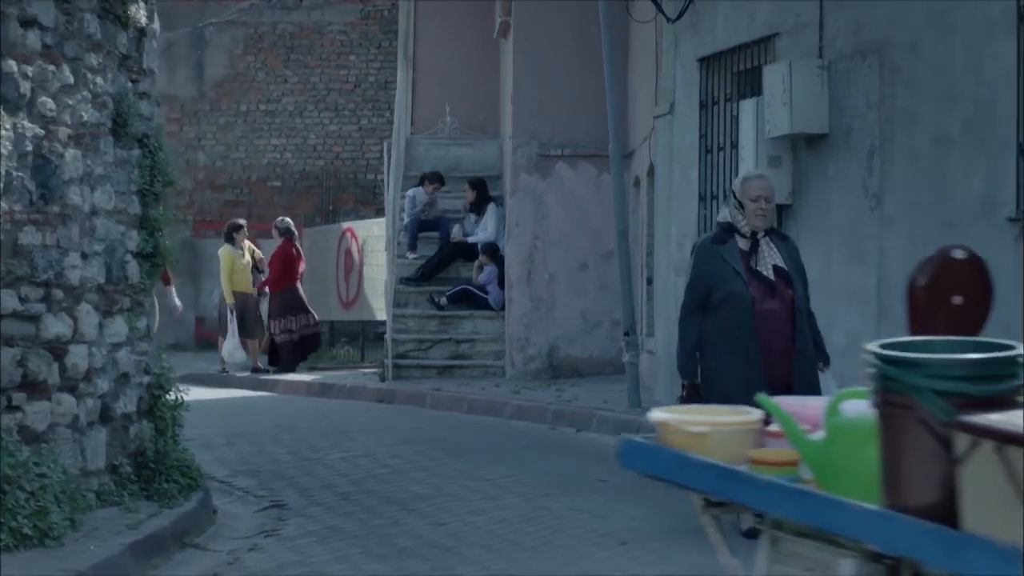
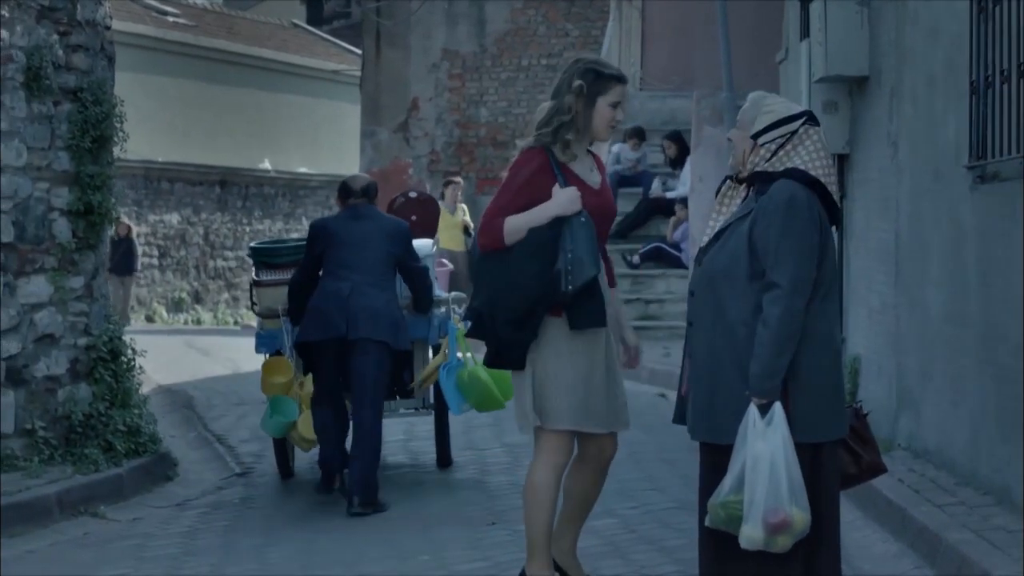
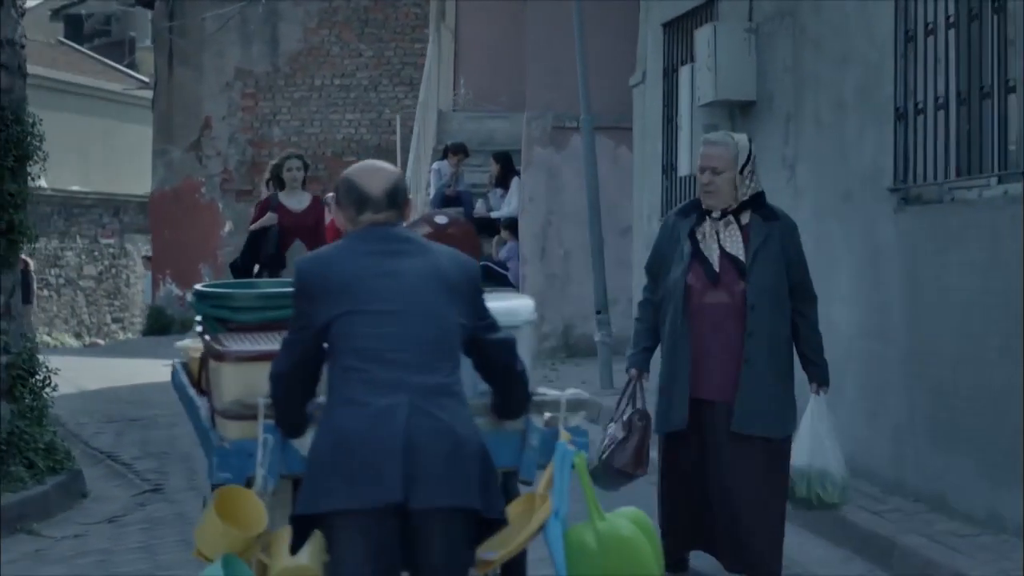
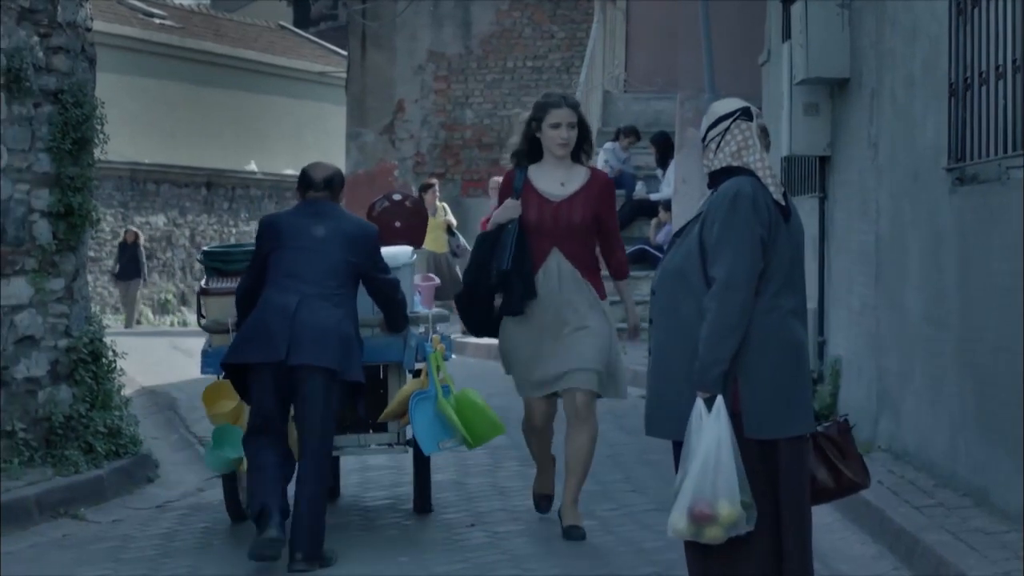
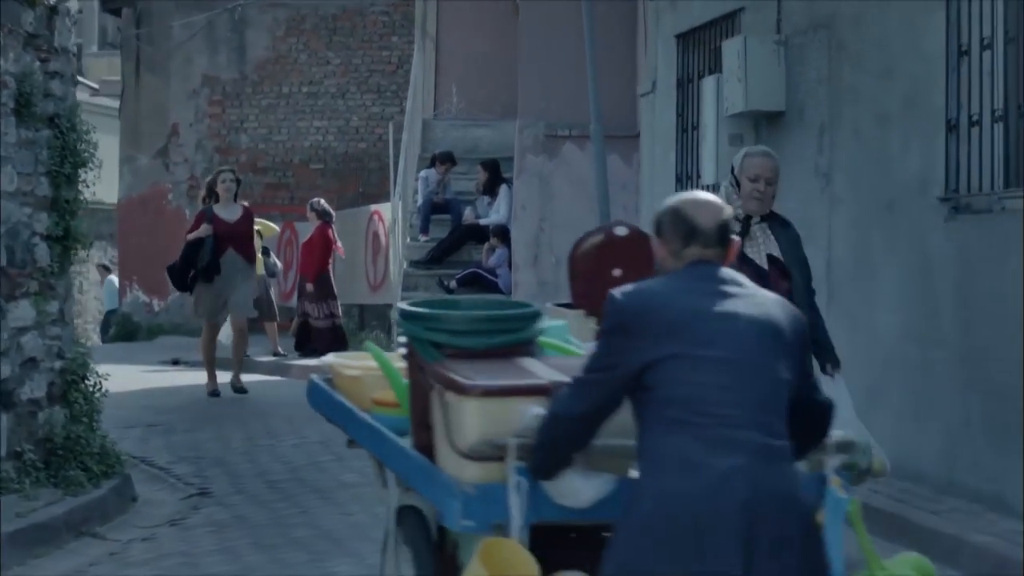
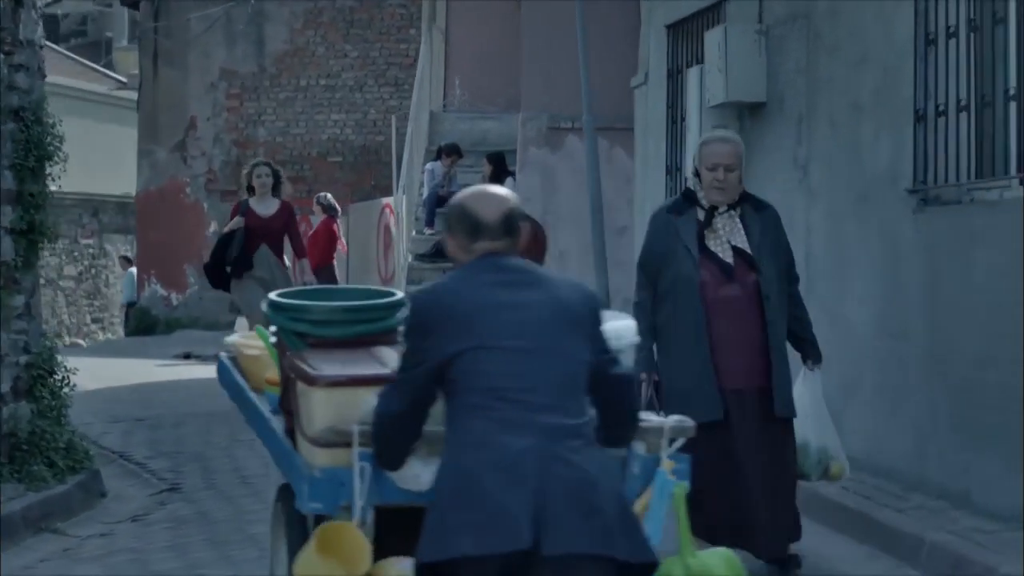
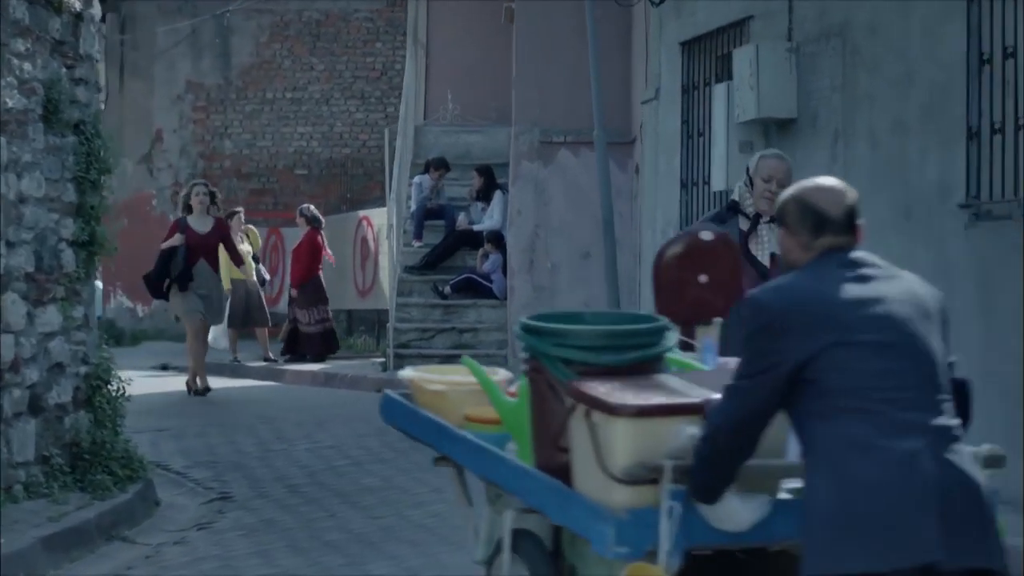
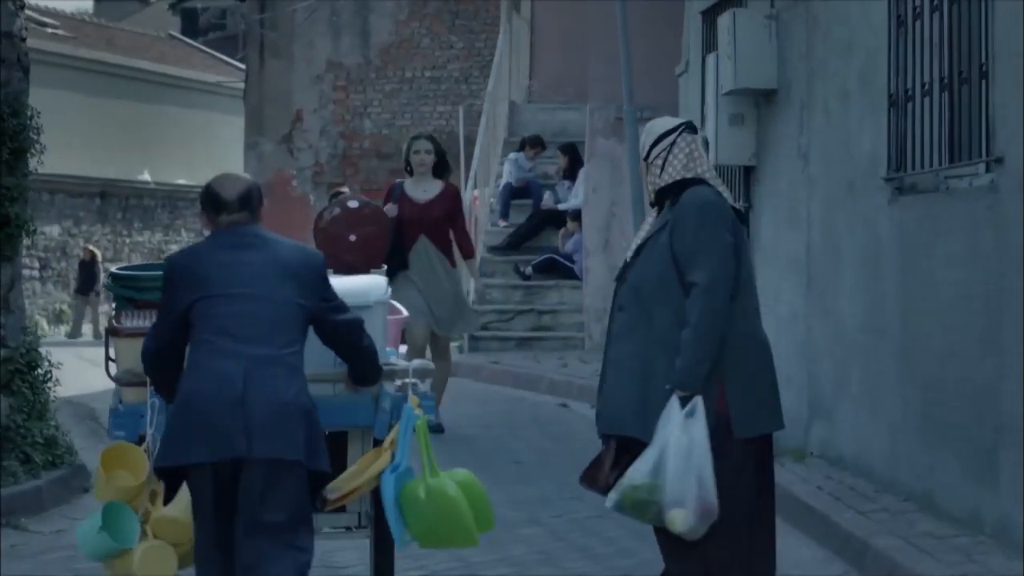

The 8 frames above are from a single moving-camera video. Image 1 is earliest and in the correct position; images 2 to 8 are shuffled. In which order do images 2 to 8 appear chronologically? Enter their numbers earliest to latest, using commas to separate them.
7, 5, 6, 3, 8, 4, 2
